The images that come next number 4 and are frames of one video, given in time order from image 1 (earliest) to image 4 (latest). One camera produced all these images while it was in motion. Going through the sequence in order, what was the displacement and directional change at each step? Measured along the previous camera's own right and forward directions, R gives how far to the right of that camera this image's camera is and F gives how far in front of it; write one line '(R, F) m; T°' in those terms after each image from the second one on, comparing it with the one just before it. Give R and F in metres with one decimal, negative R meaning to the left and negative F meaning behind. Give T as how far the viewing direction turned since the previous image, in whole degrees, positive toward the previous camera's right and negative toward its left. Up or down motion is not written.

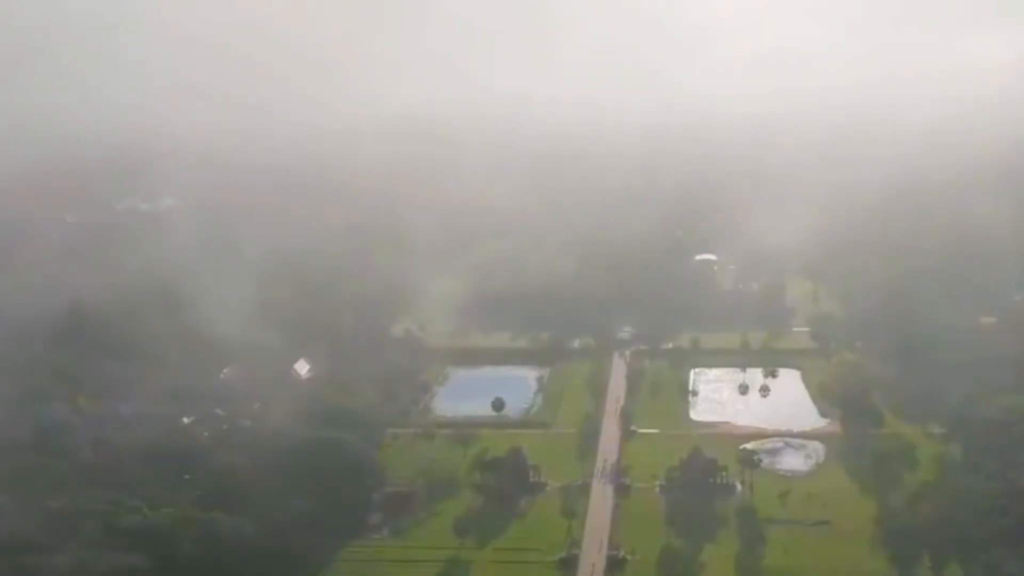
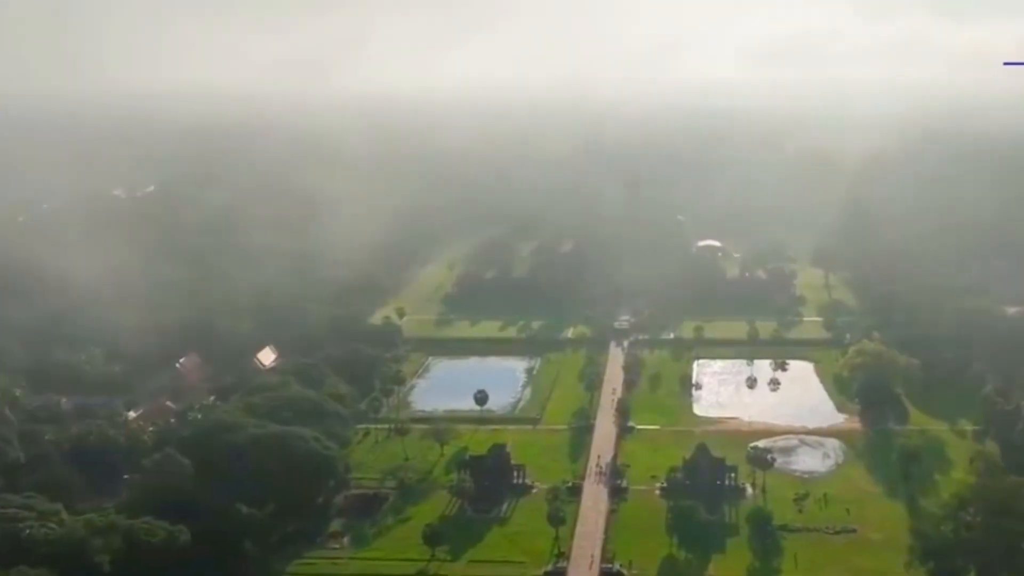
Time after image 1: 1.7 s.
(+0.6, +4.1) m; 0°
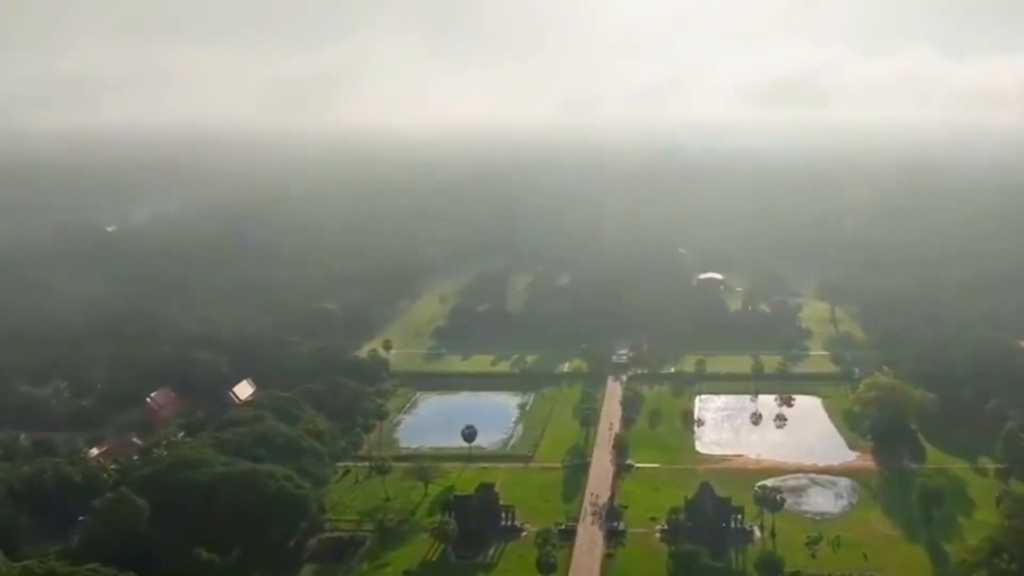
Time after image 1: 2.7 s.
(+0.4, +2.1) m; 0°
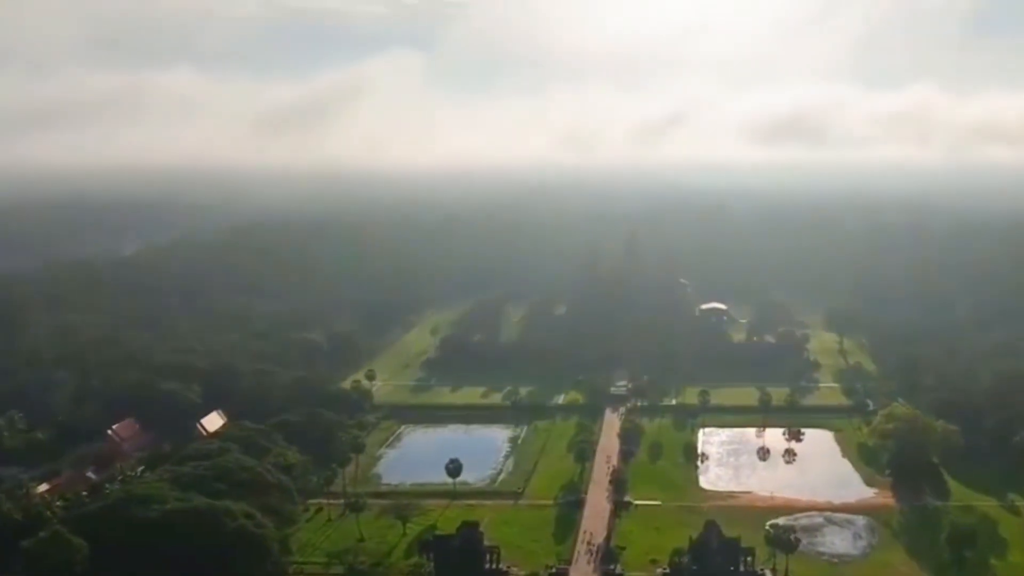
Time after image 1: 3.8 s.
(+0.5, +2.5) m; 0°
